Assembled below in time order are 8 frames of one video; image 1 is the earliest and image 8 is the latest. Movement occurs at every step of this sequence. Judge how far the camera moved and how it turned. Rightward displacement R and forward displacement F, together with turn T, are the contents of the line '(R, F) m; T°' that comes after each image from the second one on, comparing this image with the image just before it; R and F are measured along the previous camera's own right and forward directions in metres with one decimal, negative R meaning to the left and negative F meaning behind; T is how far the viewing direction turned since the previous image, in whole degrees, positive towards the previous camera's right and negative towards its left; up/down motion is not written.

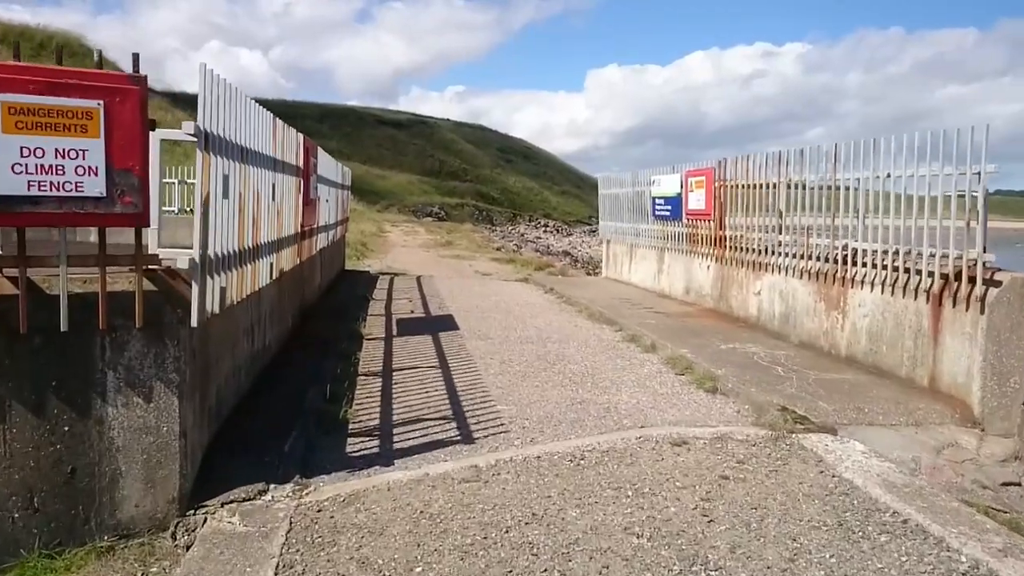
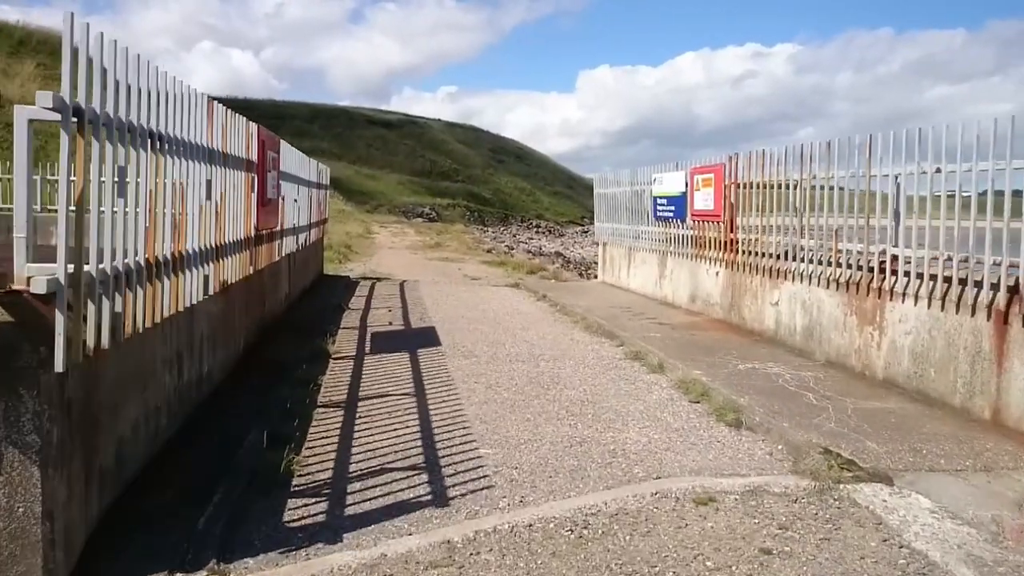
(+0.1, +1.4) m; +1°
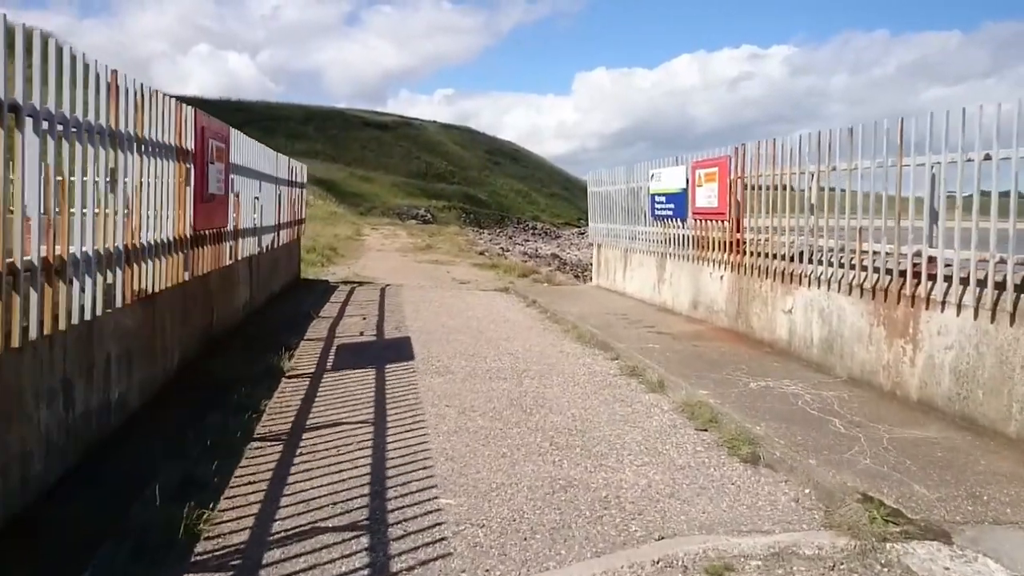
(+0.2, +1.2) m; 0°
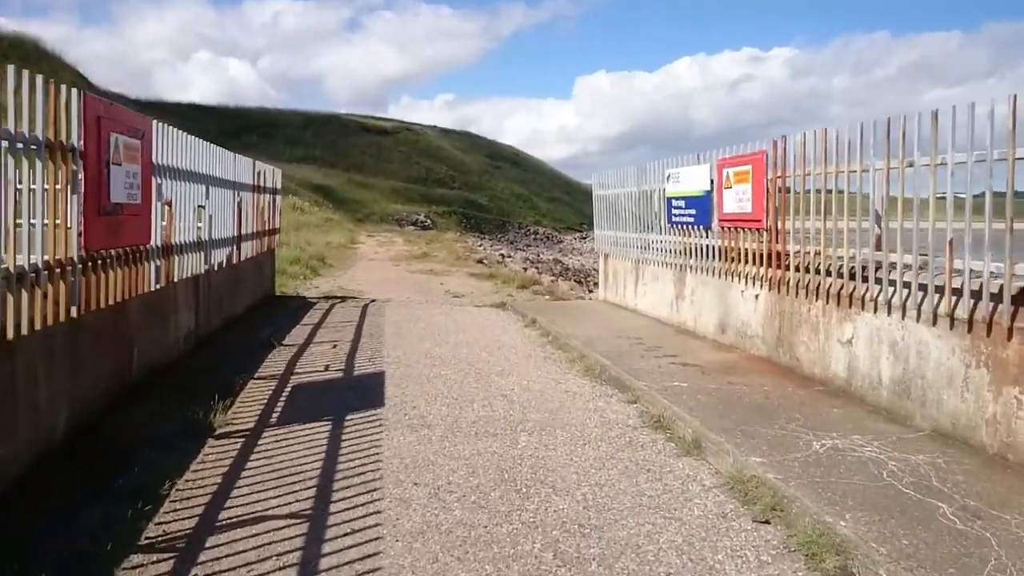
(+0.1, +1.9) m; 0°
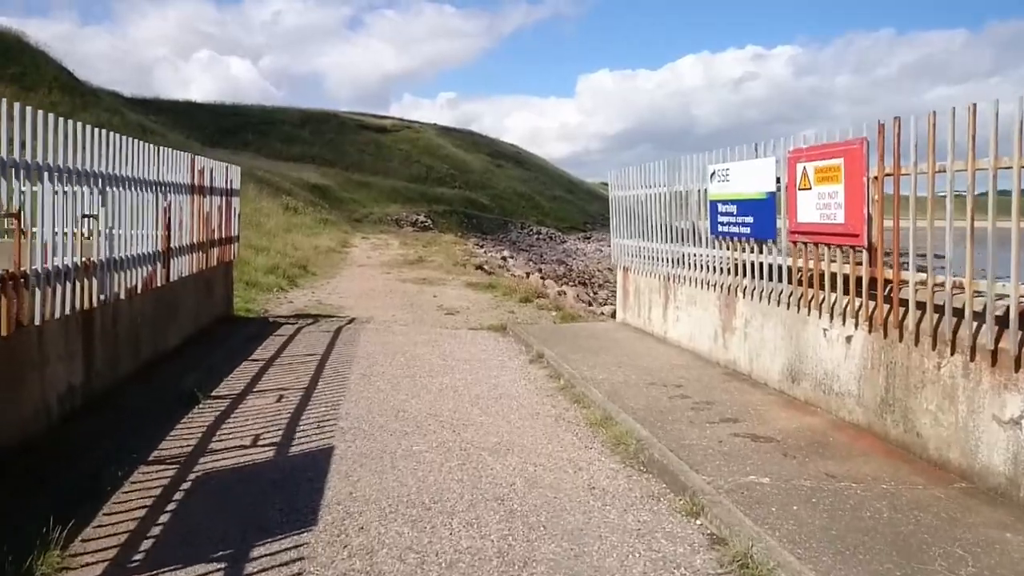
(0.0, +2.7) m; 0°
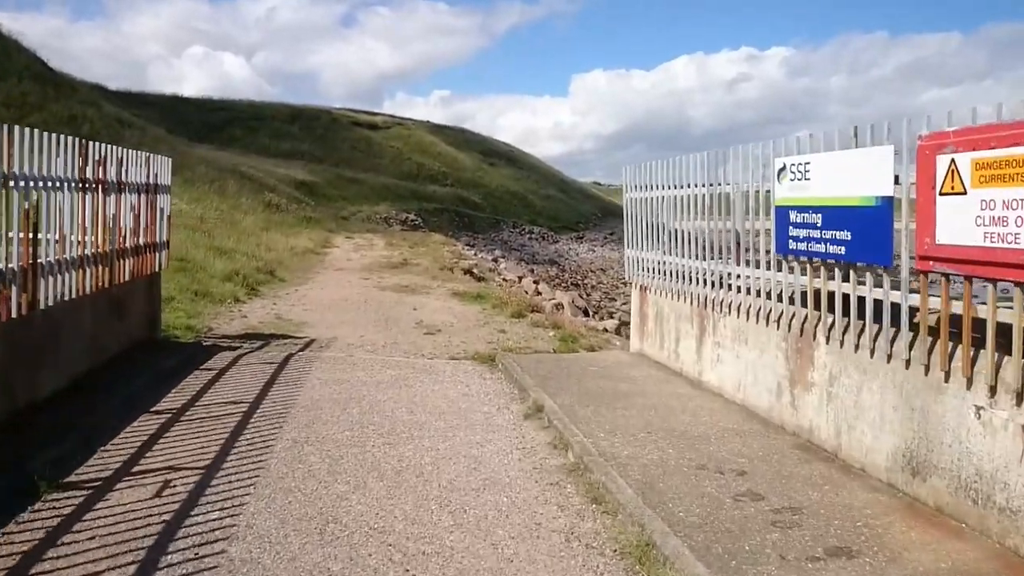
(0.0, +2.7) m; +1°
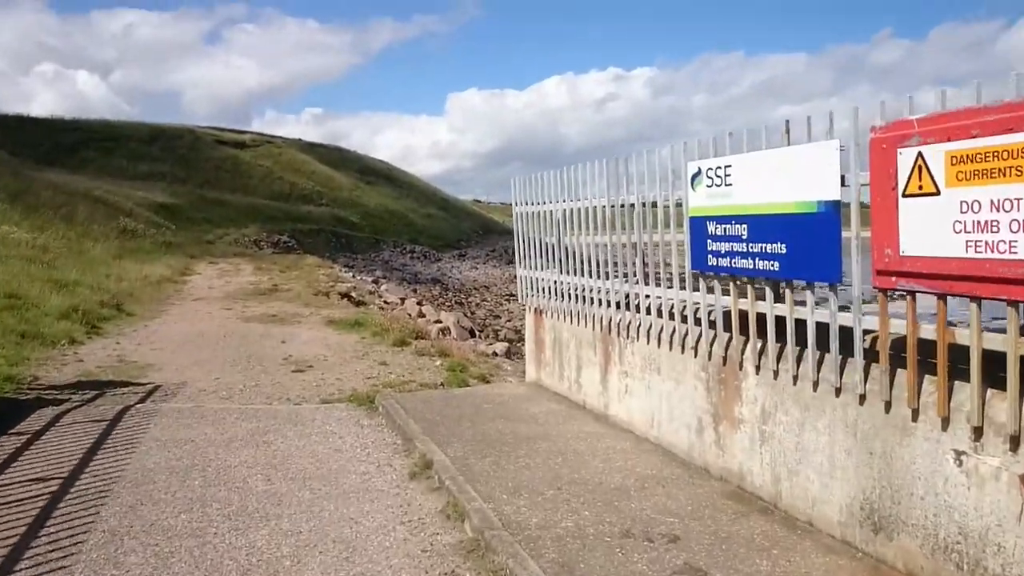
(+0.1, +1.2) m; +8°
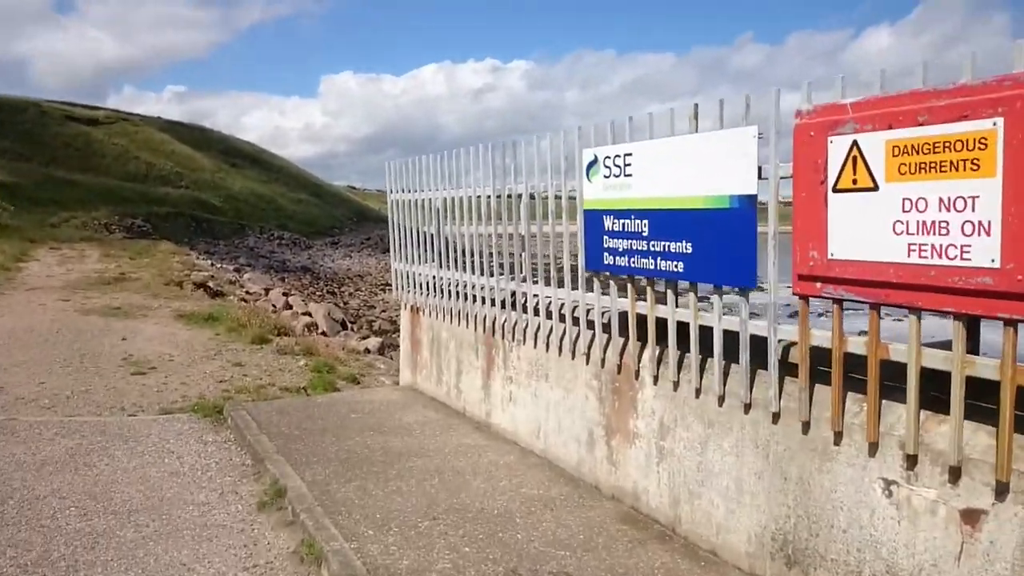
(0.0, +0.8) m; +9°
